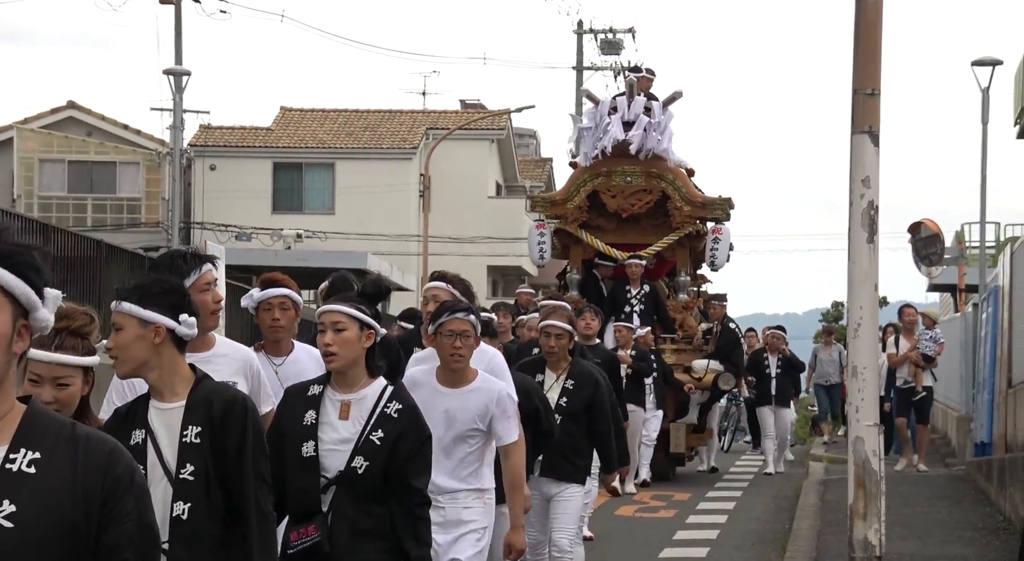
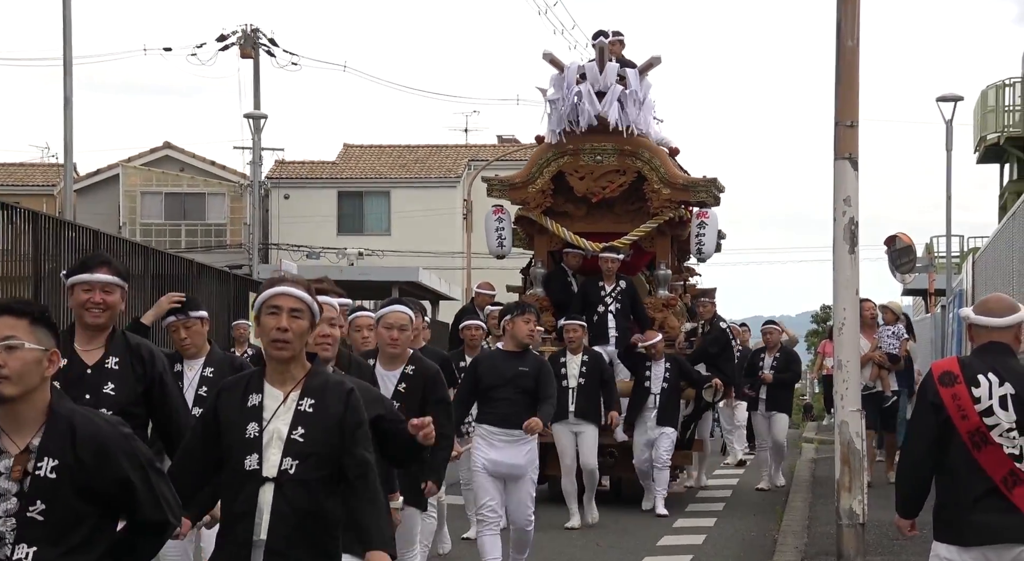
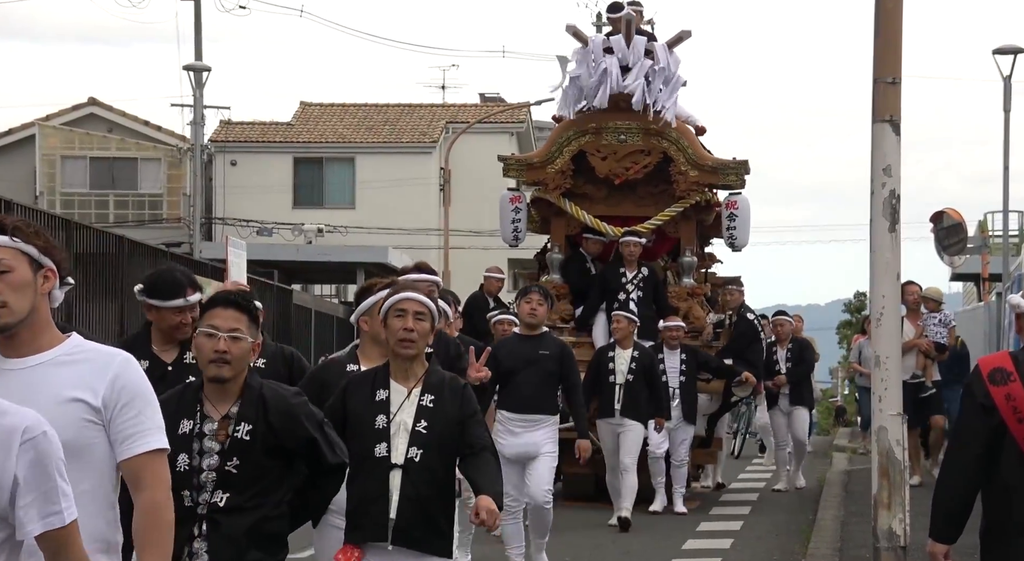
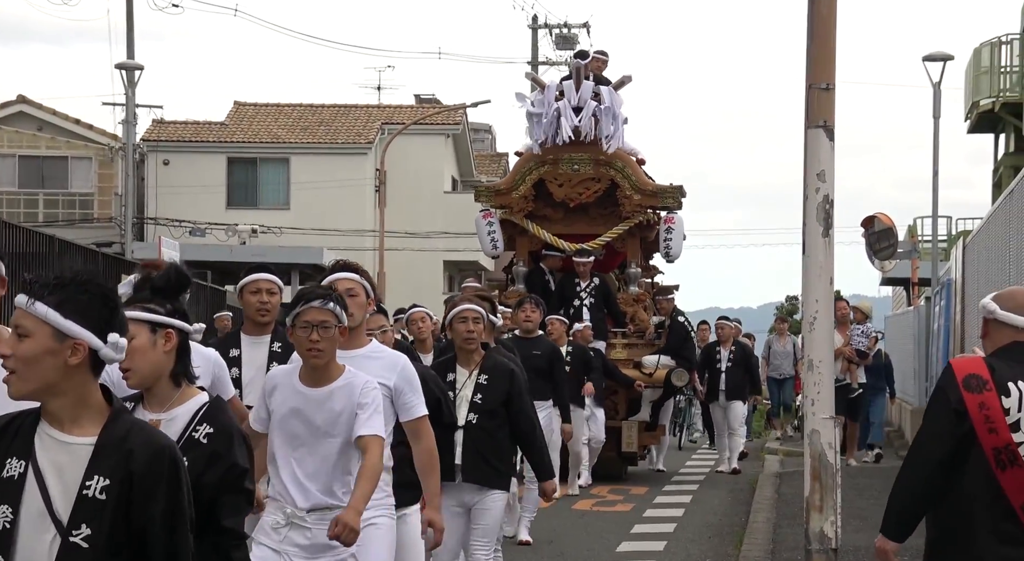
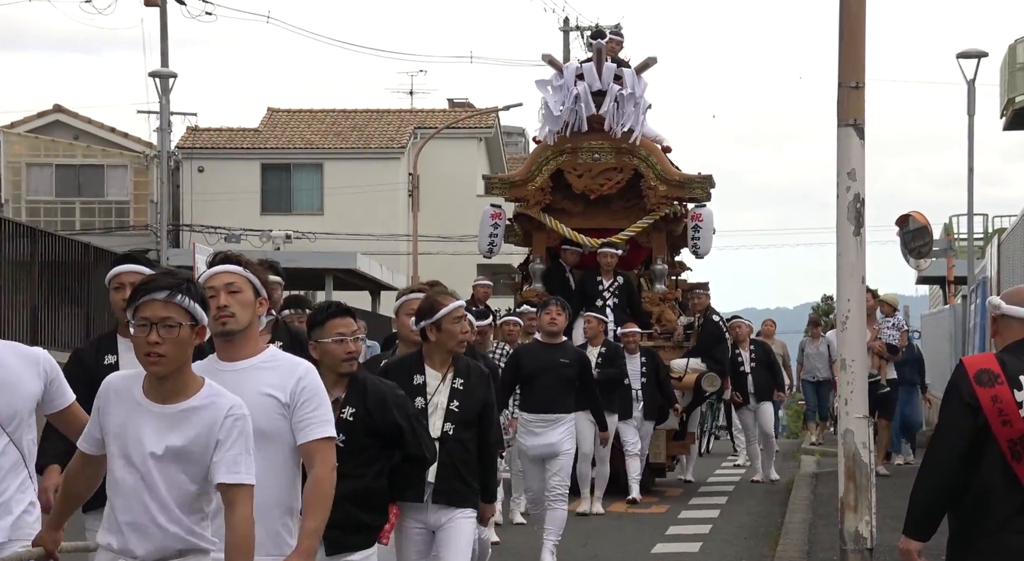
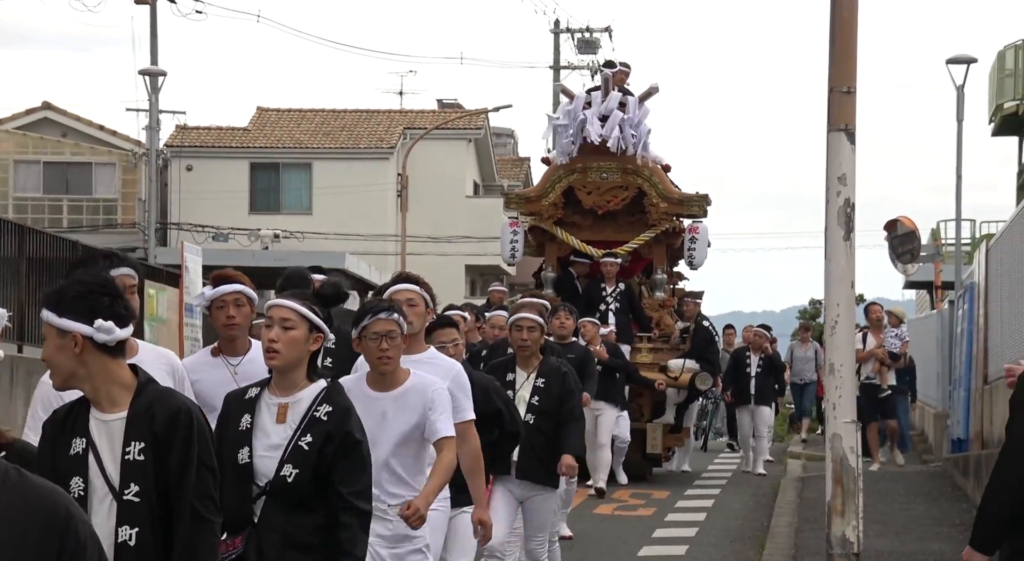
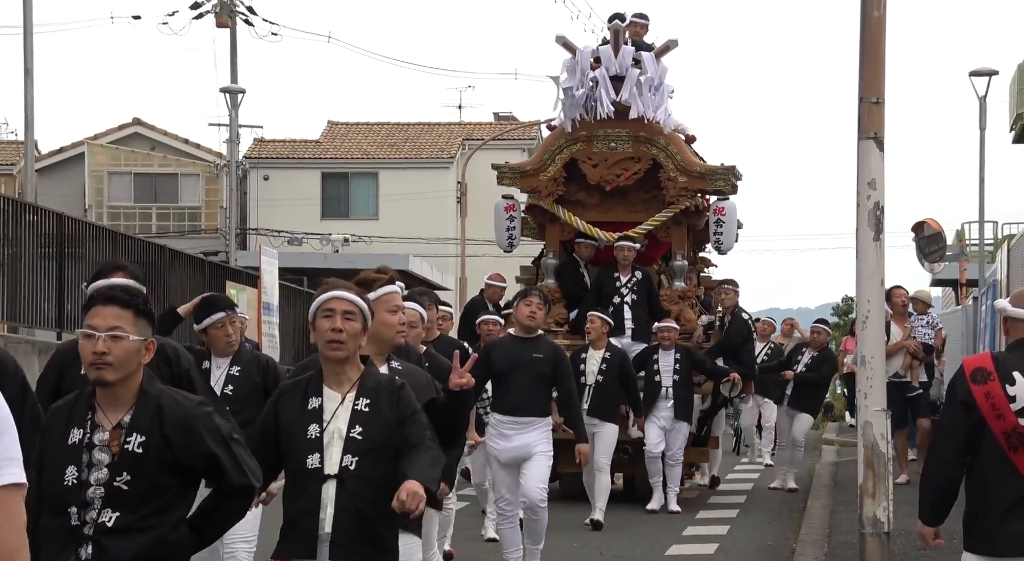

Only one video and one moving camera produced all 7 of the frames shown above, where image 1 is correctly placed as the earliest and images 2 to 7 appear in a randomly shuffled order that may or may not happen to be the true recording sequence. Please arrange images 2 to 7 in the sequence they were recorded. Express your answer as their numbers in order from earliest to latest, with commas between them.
6, 4, 5, 3, 7, 2
